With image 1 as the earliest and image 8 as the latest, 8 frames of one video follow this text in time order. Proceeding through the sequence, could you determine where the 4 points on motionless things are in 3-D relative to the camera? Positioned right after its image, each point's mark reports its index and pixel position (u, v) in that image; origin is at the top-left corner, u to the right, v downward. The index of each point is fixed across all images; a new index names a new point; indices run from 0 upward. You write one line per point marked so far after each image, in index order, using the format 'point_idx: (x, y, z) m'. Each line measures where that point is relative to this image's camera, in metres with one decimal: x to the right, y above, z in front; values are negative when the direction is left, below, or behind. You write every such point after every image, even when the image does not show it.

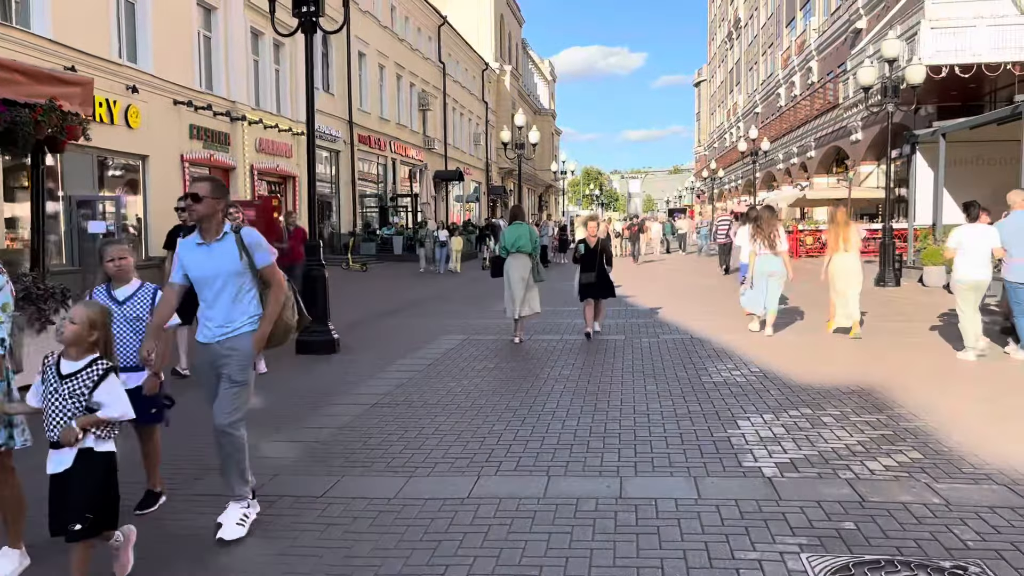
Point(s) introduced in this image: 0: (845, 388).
0: (+2.5, -0.8, +6.4) m
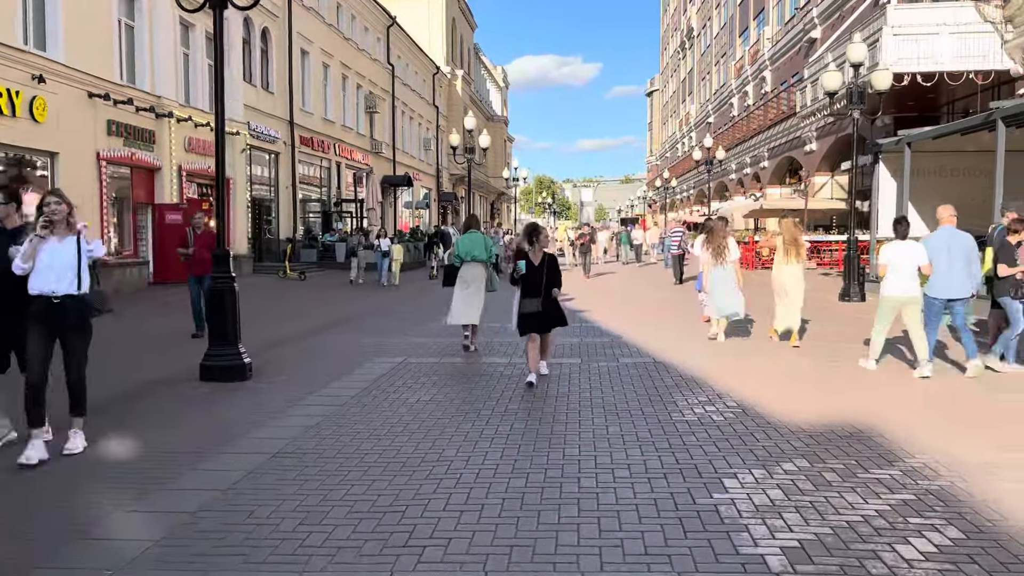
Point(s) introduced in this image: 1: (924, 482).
0: (+2.1, -0.9, +5.4) m
1: (+2.1, -1.0, +4.4) m
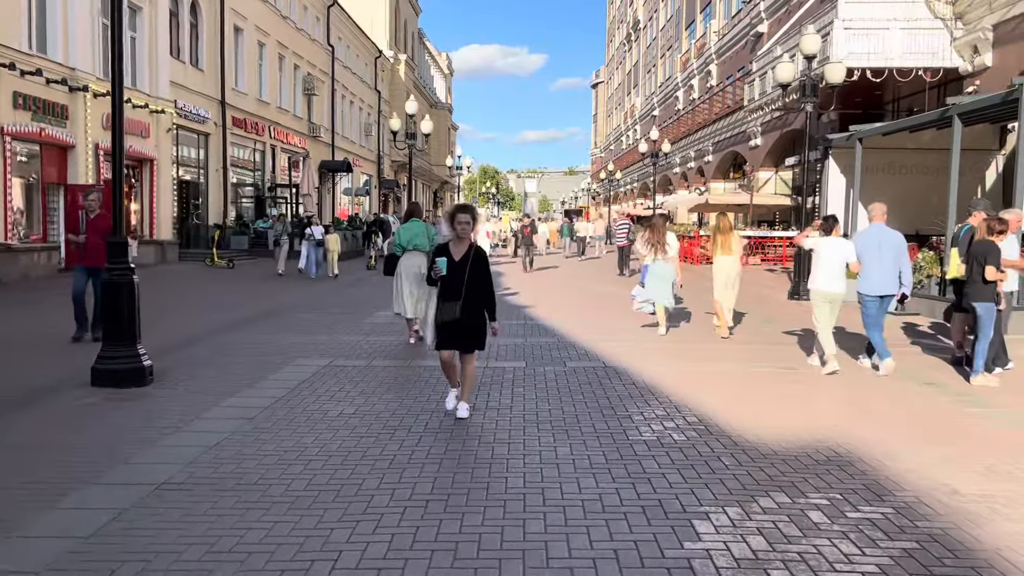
0: (+1.8, -1.0, +4.8) m
1: (+1.8, -1.1, +3.8) m
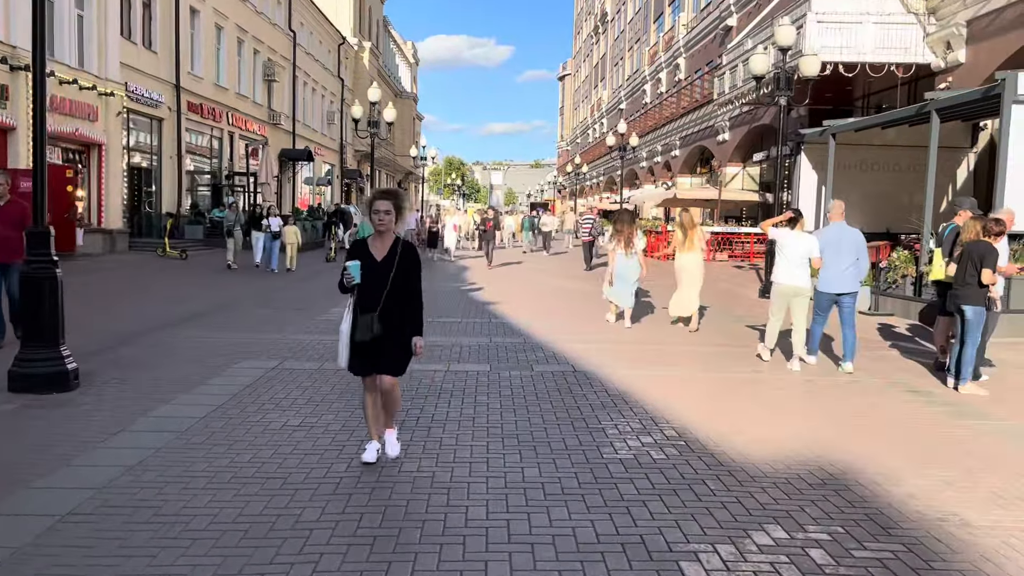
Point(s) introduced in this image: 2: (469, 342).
0: (+1.6, -1.0, +4.4) m
1: (+1.7, -1.1, +3.3) m
2: (-0.5, -0.6, +8.9) m
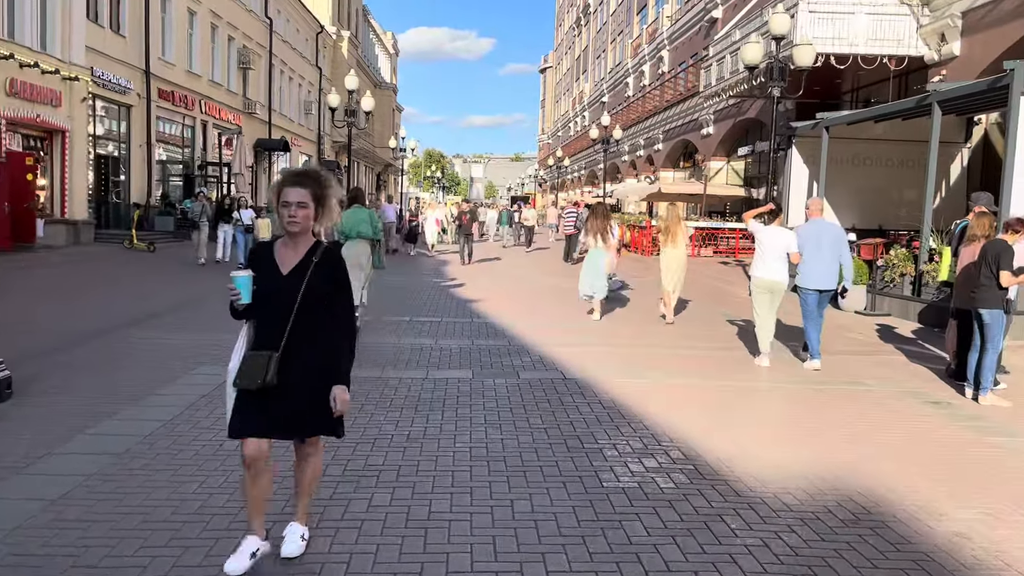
0: (+1.5, -1.0, +3.8) m
1: (+1.7, -1.1, +2.8) m
2: (-0.6, -0.6, +8.3) m
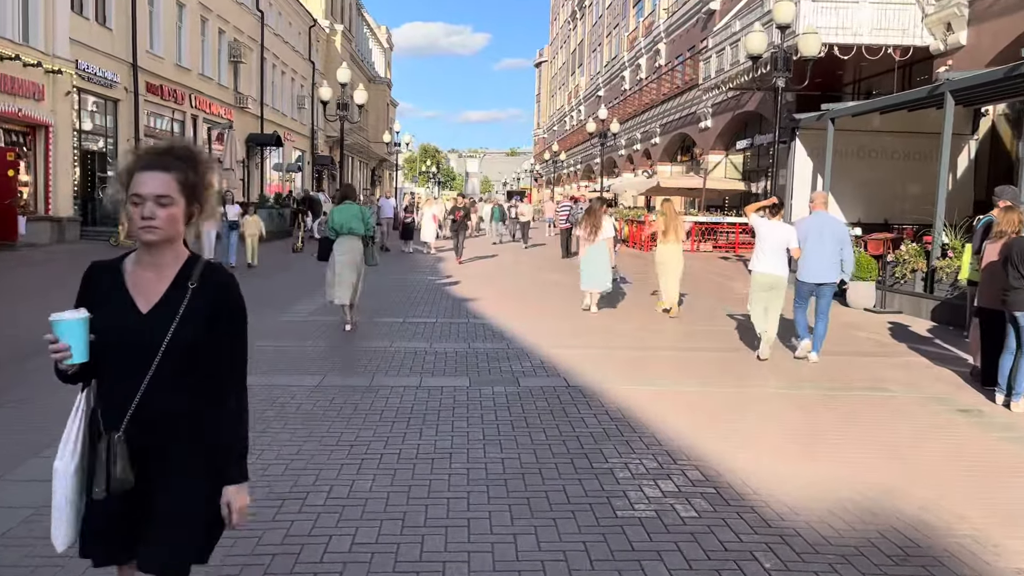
0: (+1.5, -1.1, +3.4) m
1: (+1.7, -1.2, +2.3) m
2: (-0.6, -0.6, +7.8) m
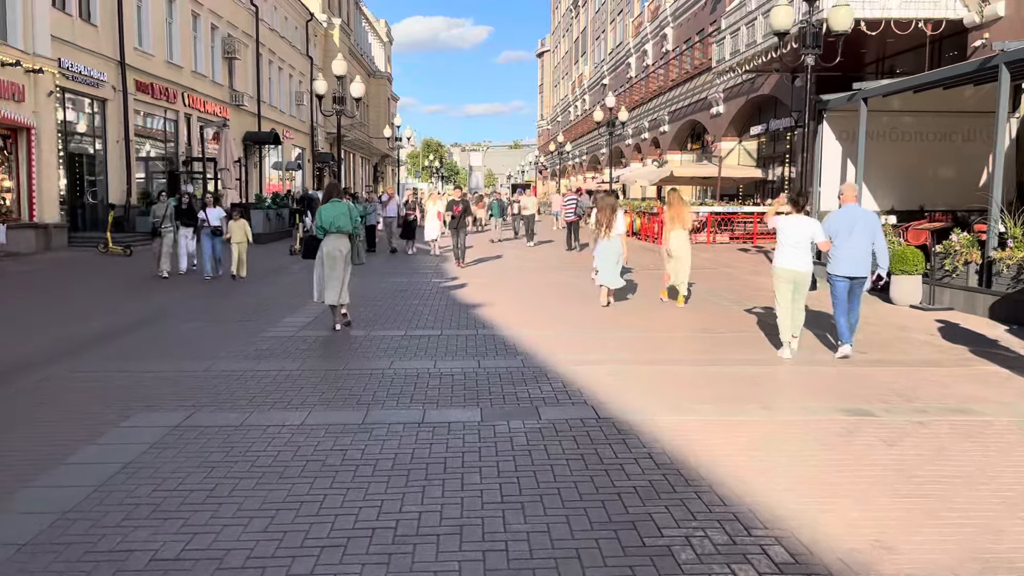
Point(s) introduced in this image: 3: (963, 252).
0: (+1.6, -1.1, +2.4) m
1: (+1.8, -1.2, +1.4) m
2: (-0.5, -0.7, +6.9) m
3: (+5.5, +0.4, +10.2) m
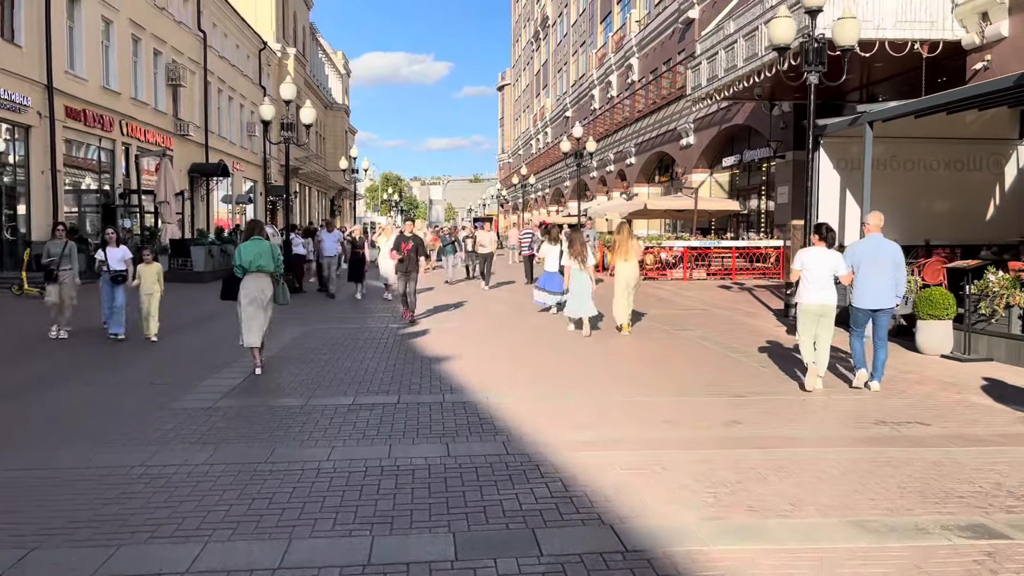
0: (+1.7, -1.3, +0.8) m
1: (+1.9, -1.4, -0.2) m
2: (-0.6, -1.1, +5.2) m
3: (+5.2, -0.1, +8.9) m
